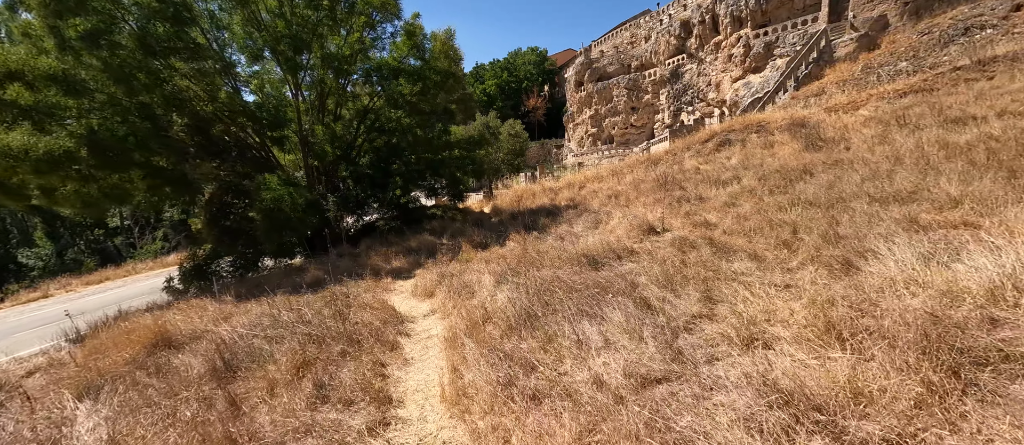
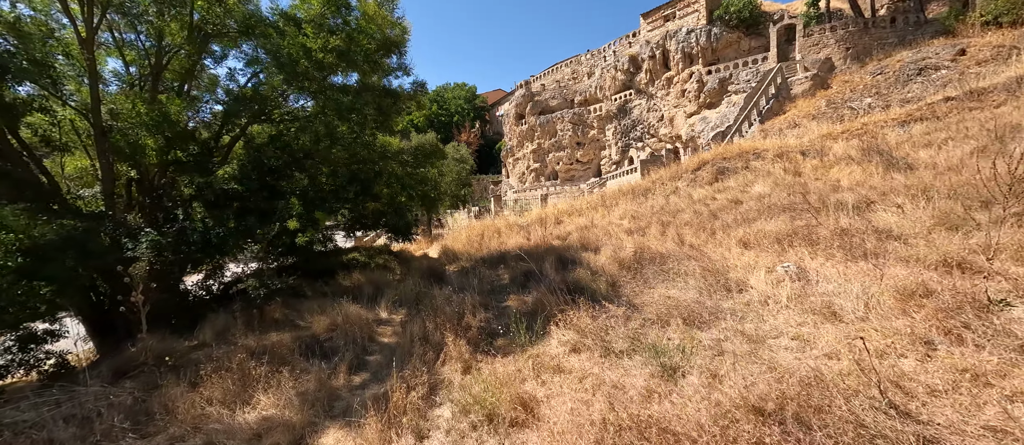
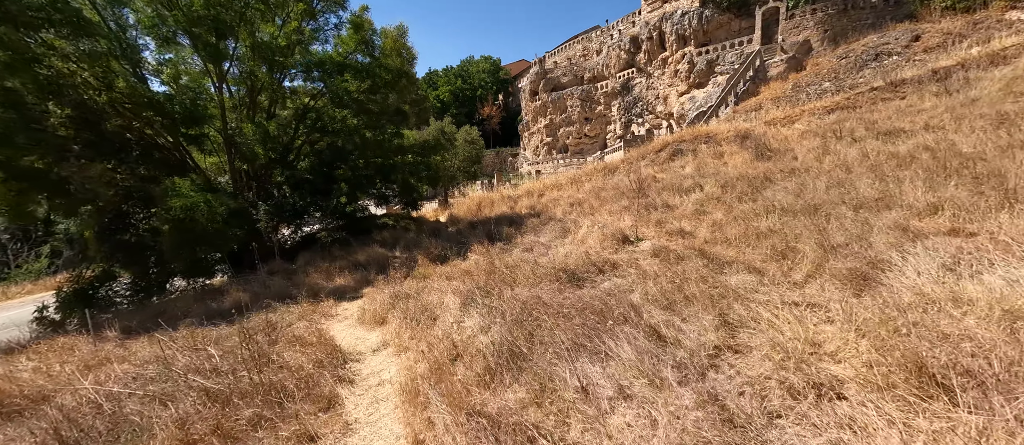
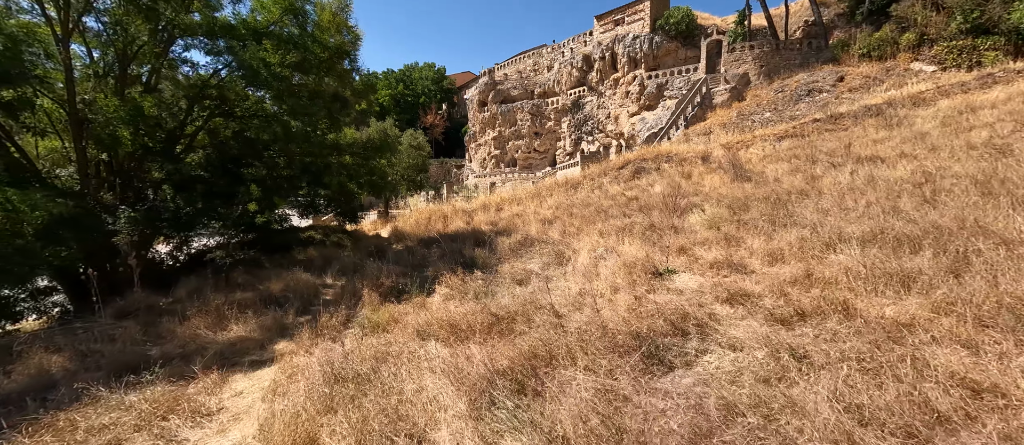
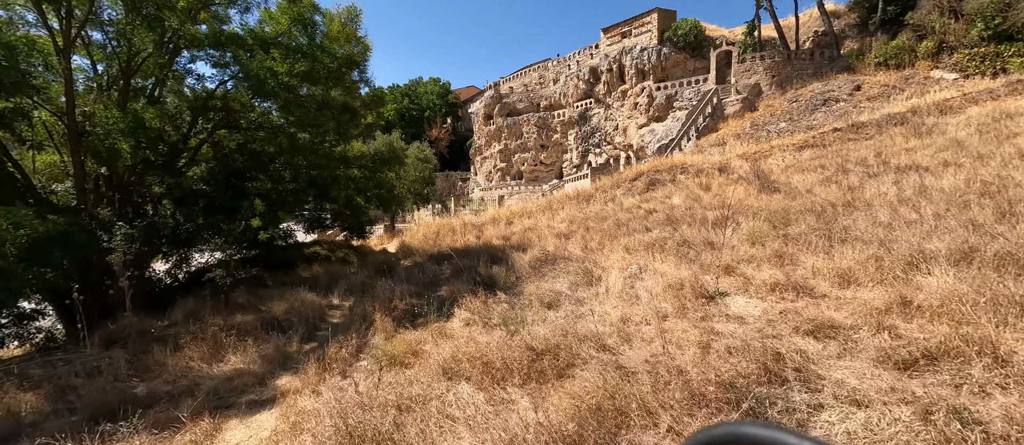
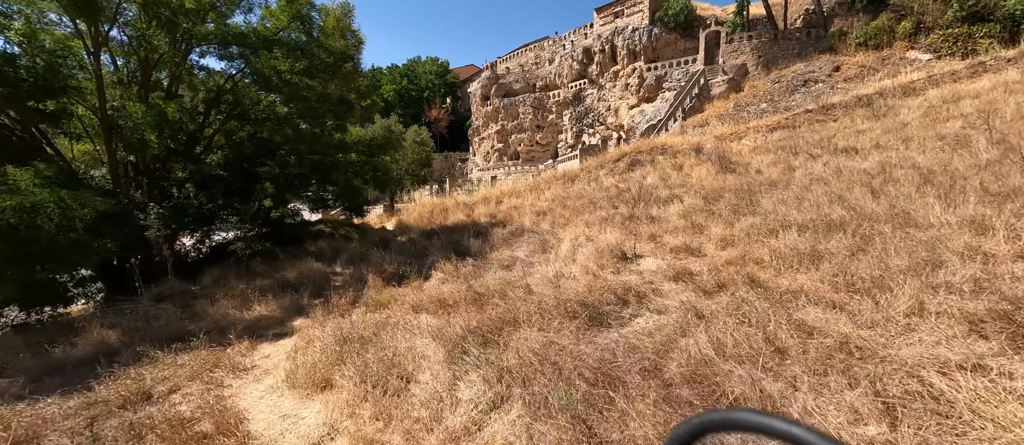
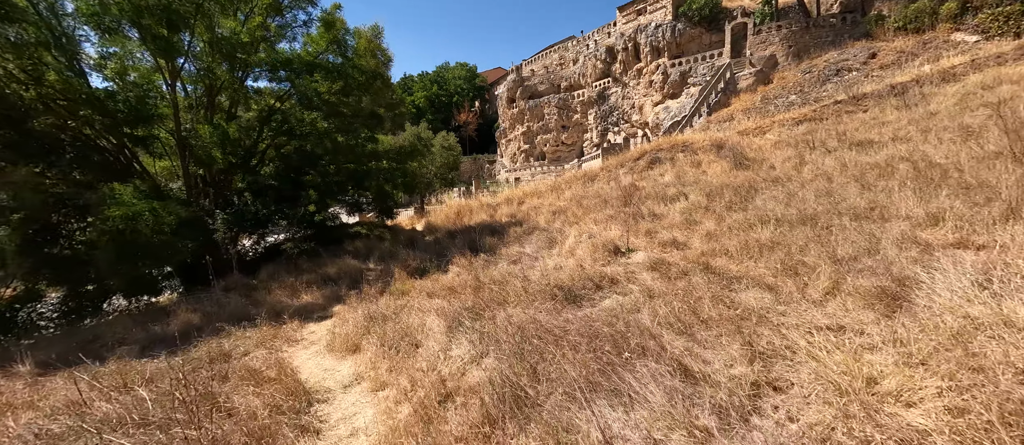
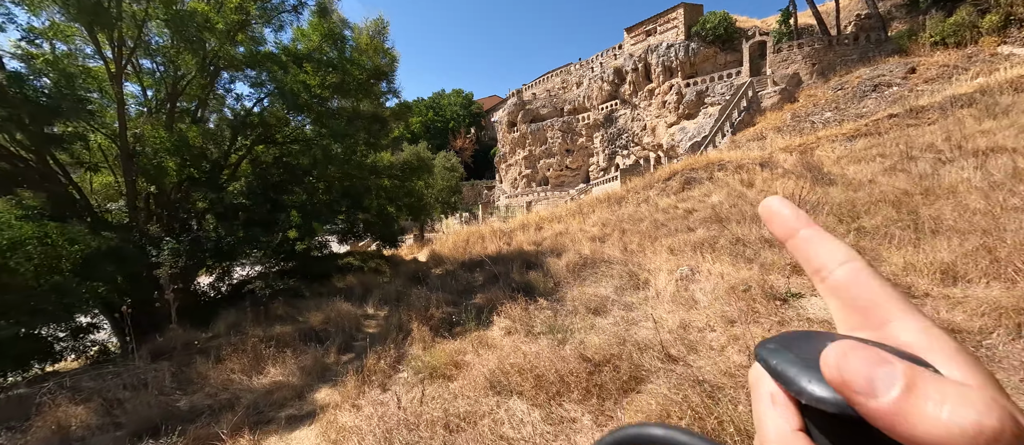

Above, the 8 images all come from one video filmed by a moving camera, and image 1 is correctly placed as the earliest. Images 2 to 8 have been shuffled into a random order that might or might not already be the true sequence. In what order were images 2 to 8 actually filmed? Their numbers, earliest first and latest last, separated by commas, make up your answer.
3, 7, 6, 4, 5, 8, 2
